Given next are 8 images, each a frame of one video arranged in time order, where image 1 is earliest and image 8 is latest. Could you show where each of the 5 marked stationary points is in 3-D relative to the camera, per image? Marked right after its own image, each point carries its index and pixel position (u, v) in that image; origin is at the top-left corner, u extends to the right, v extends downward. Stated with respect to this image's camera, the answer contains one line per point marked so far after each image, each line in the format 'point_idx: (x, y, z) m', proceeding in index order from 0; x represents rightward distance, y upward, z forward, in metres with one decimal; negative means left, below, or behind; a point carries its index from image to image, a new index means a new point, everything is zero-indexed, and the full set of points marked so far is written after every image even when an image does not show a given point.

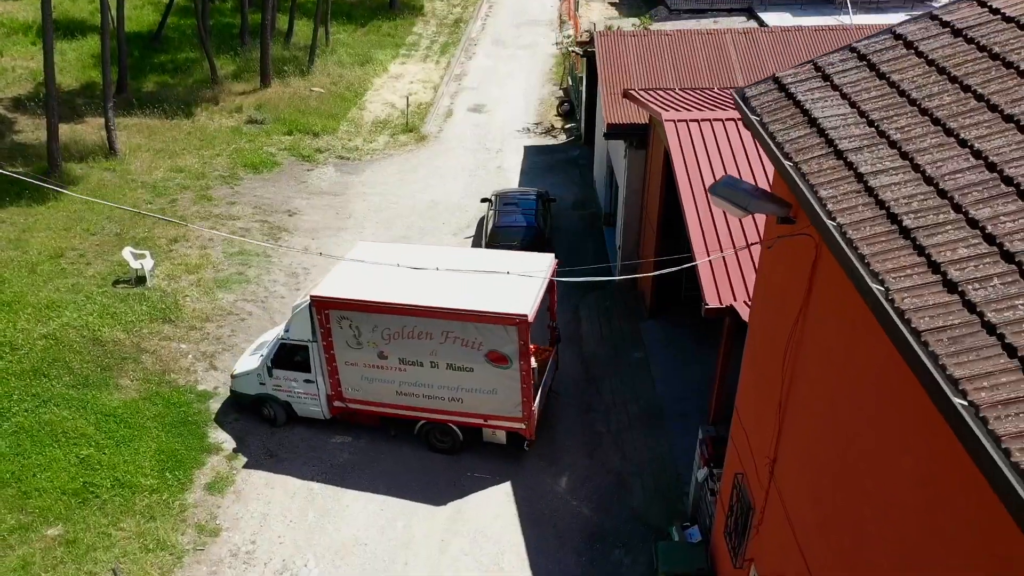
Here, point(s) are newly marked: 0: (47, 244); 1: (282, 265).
0: (-12.4, +1.2, +17.6) m
1: (-6.4, +0.7, +18.2) m
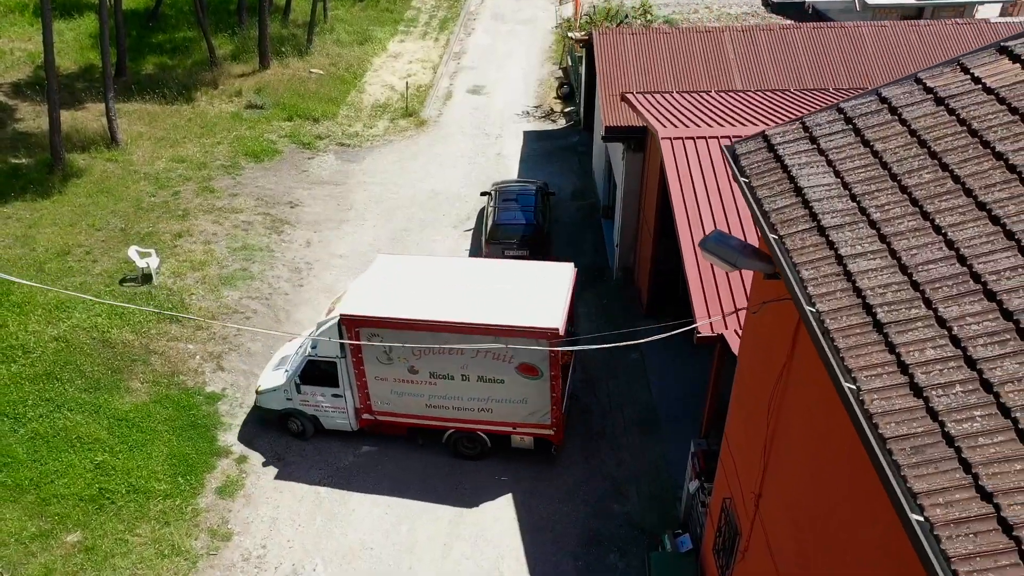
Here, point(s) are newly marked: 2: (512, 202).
0: (-12.4, +1.3, +17.8) m
1: (-6.4, +0.8, +18.4) m
2: (-0.2, +2.3, +18.3) m
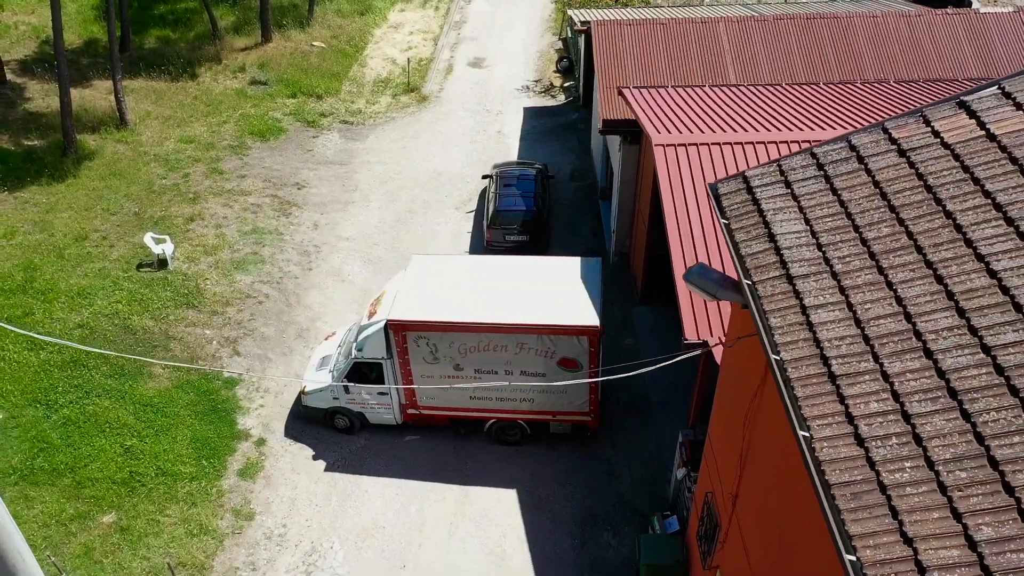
0: (-12.3, +1.7, +18.4) m
1: (-6.3, +1.3, +19.0) m
2: (-0.2, +2.8, +18.7) m
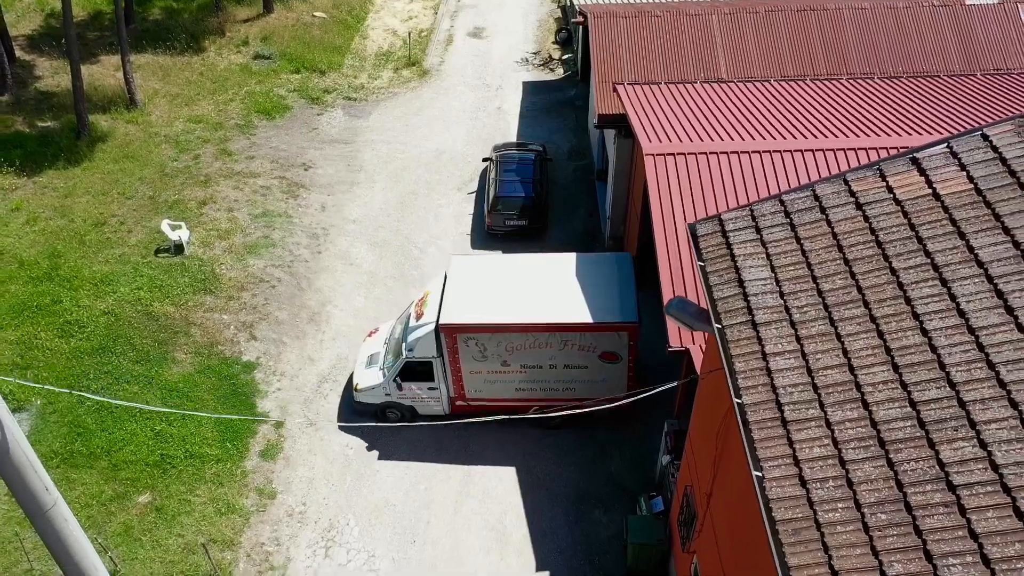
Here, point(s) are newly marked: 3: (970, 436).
0: (-12.3, +2.2, +19.1) m
1: (-6.3, +1.9, +19.7) m
2: (-0.1, +3.4, +19.3) m
3: (+4.0, -1.3, +5.7) m
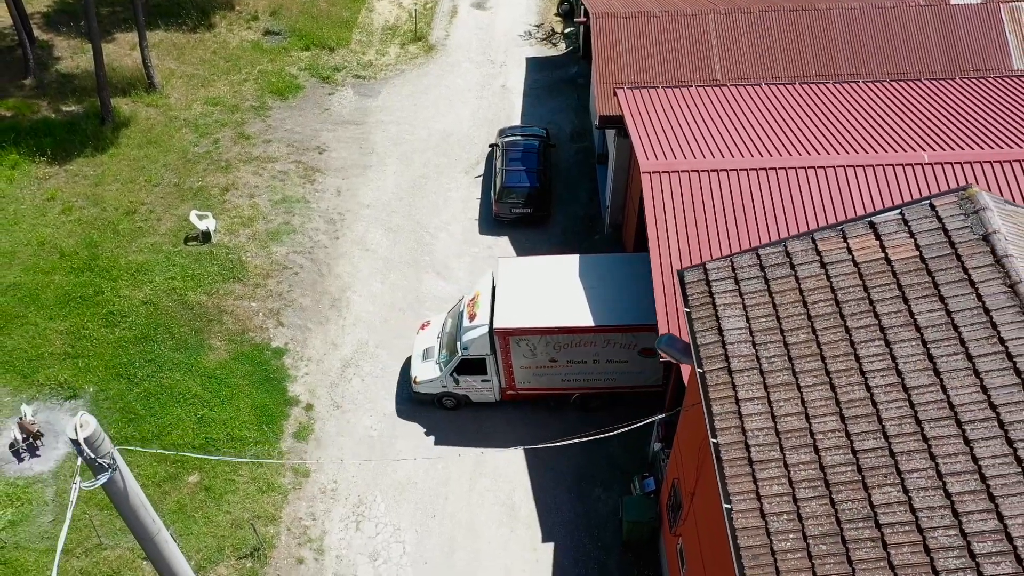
0: (-12.0, +2.7, +20.2) m
1: (-6.0, +2.4, +20.7) m
2: (+0.1, +3.9, +20.1) m
3: (+4.1, -2.0, +6.9) m
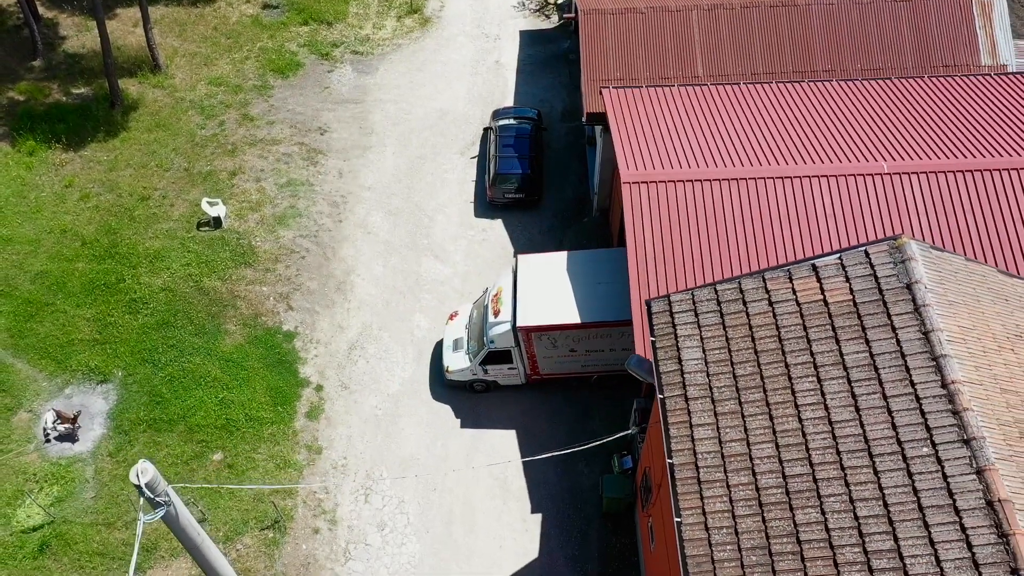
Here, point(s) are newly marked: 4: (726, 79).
0: (-12.2, +3.3, +21.1) m
1: (-6.1, +3.1, +21.6) m
2: (0.0, +4.5, +20.7) m
3: (+3.8, -2.7, +8.1) m
4: (+5.2, +5.2, +16.3) m
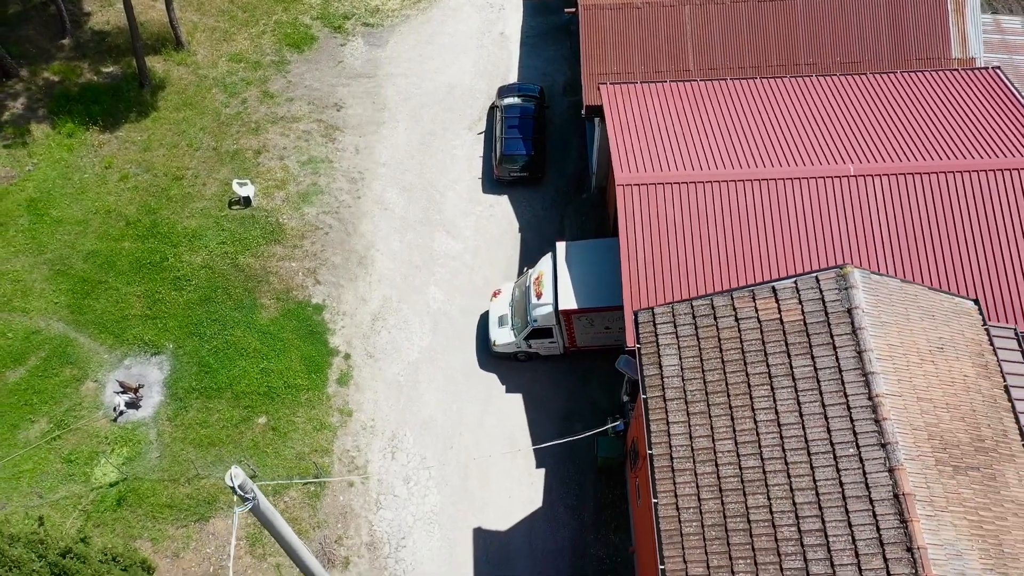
0: (-11.9, +4.2, +22.7) m
1: (-5.9, +4.1, +23.0) m
2: (+0.2, +5.4, +21.8) m
3: (+3.8, -3.1, +10.1) m
4: (+5.3, +5.7, +17.3) m
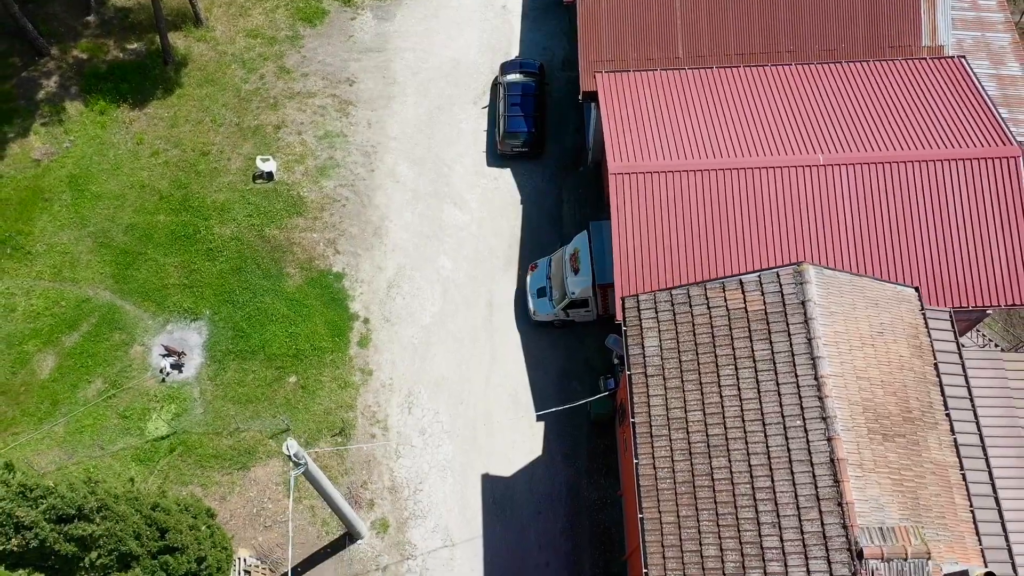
0: (-11.7, +5.4, +24.2) m
1: (-5.7, +5.3, +24.4) m
2: (+0.4, +6.5, +23.0) m
3: (+3.8, -3.0, +11.9) m
4: (+5.4, +6.4, +18.3) m
